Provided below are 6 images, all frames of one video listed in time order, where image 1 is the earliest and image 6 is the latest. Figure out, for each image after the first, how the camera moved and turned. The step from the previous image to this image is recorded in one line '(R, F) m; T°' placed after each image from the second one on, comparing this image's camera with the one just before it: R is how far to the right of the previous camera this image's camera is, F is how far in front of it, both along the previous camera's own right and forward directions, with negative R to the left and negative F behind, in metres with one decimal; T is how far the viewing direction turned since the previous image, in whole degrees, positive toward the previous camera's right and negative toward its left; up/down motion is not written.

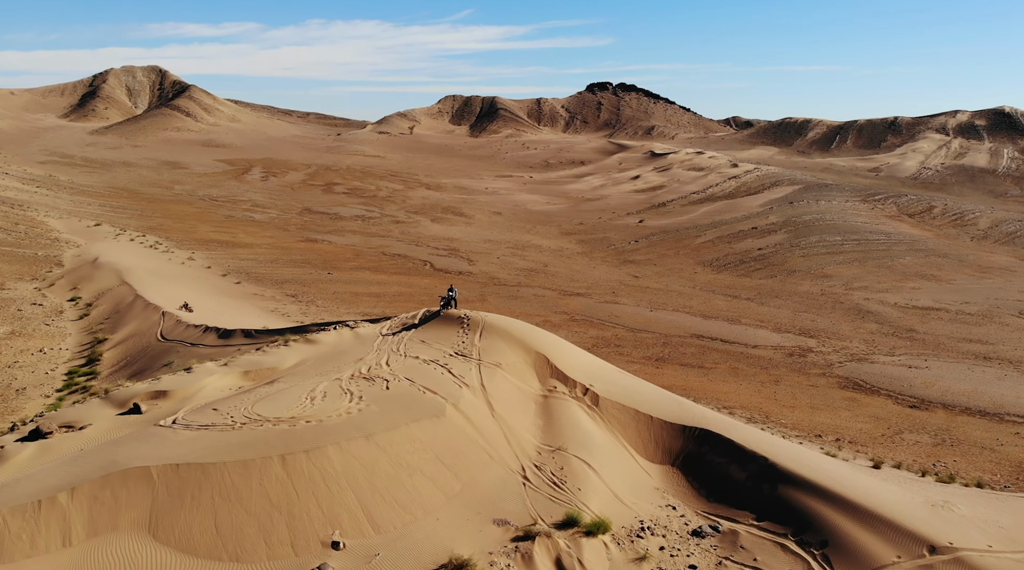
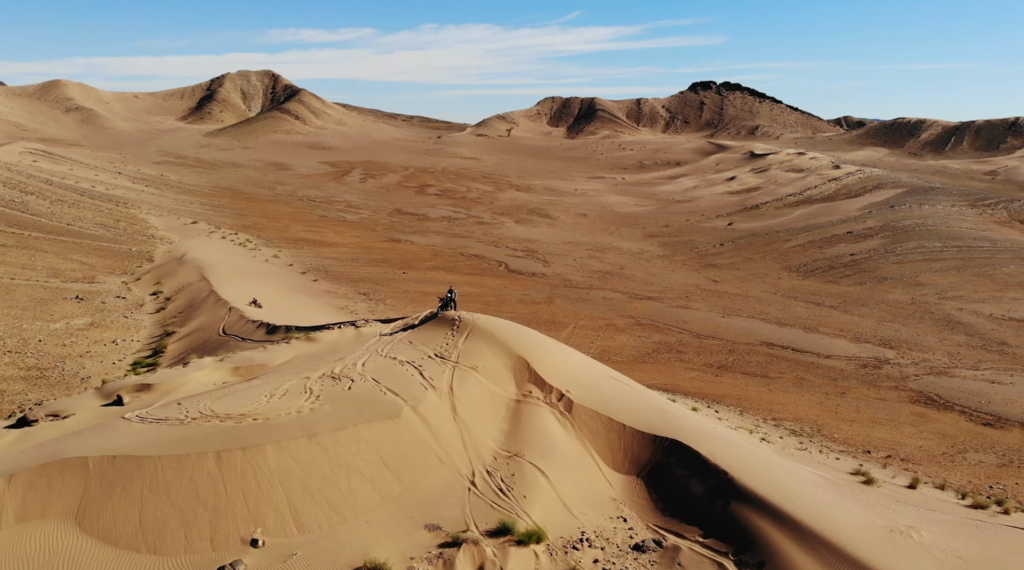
(+0.9, +0.1) m; -6°
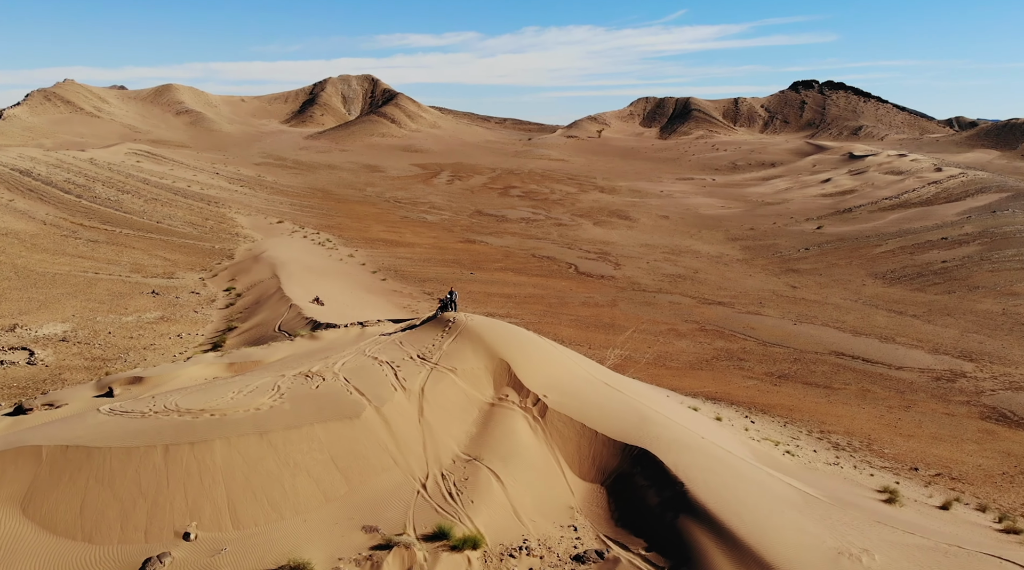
(+0.8, +0.1) m; -6°
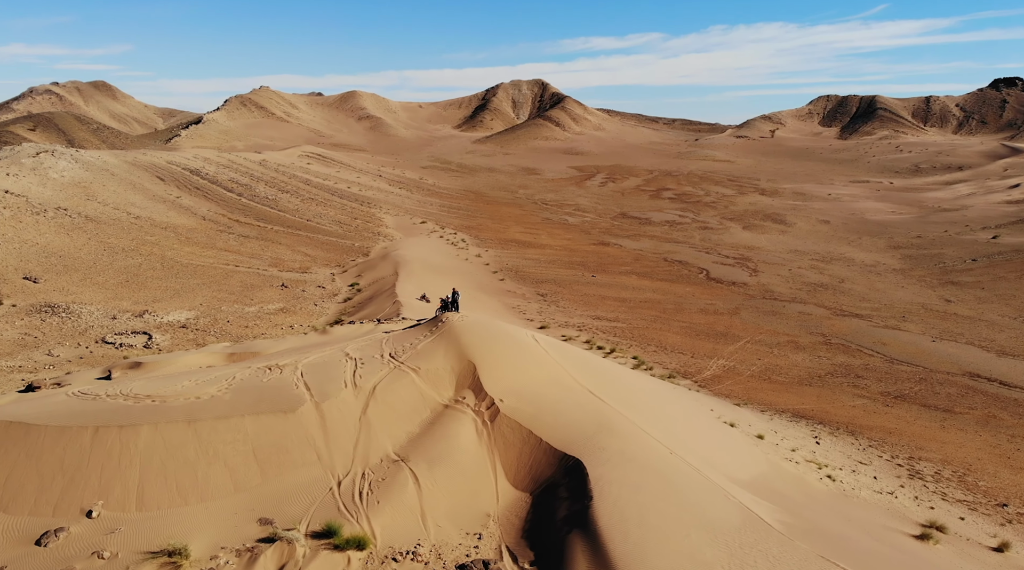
(+1.4, +0.2) m; -10°
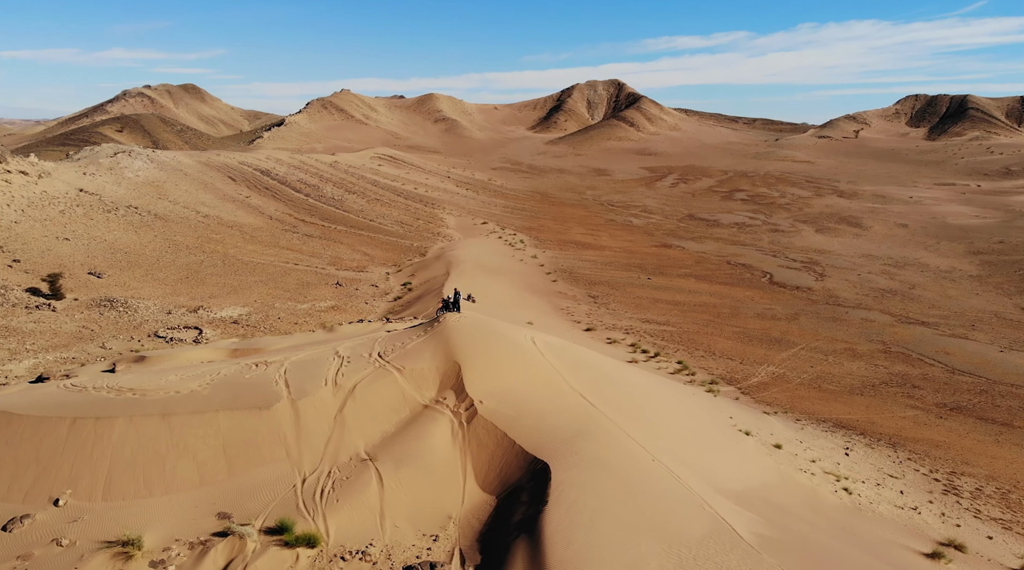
(+0.6, +0.1) m; -5°
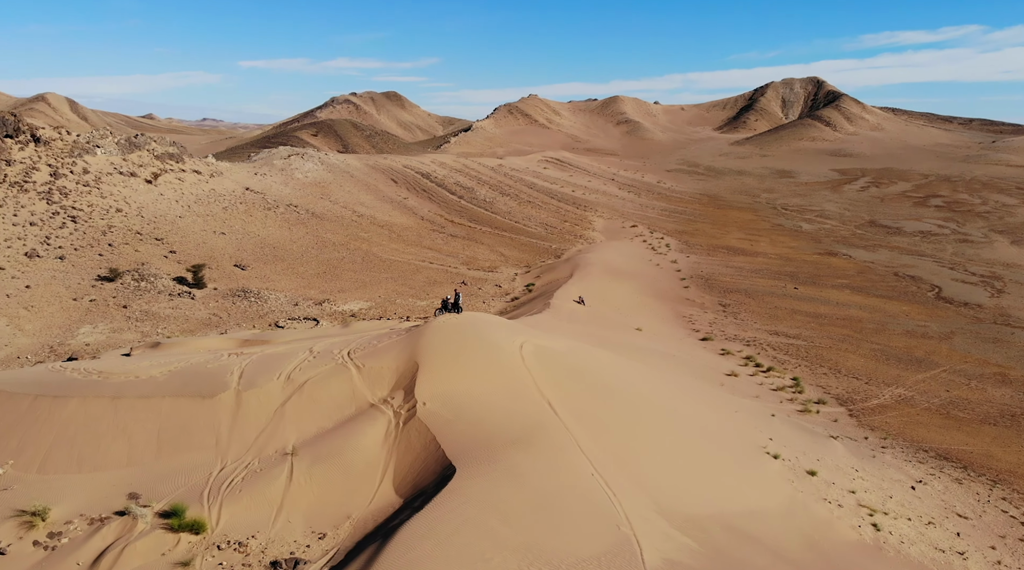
(+1.6, +0.2) m; -12°
